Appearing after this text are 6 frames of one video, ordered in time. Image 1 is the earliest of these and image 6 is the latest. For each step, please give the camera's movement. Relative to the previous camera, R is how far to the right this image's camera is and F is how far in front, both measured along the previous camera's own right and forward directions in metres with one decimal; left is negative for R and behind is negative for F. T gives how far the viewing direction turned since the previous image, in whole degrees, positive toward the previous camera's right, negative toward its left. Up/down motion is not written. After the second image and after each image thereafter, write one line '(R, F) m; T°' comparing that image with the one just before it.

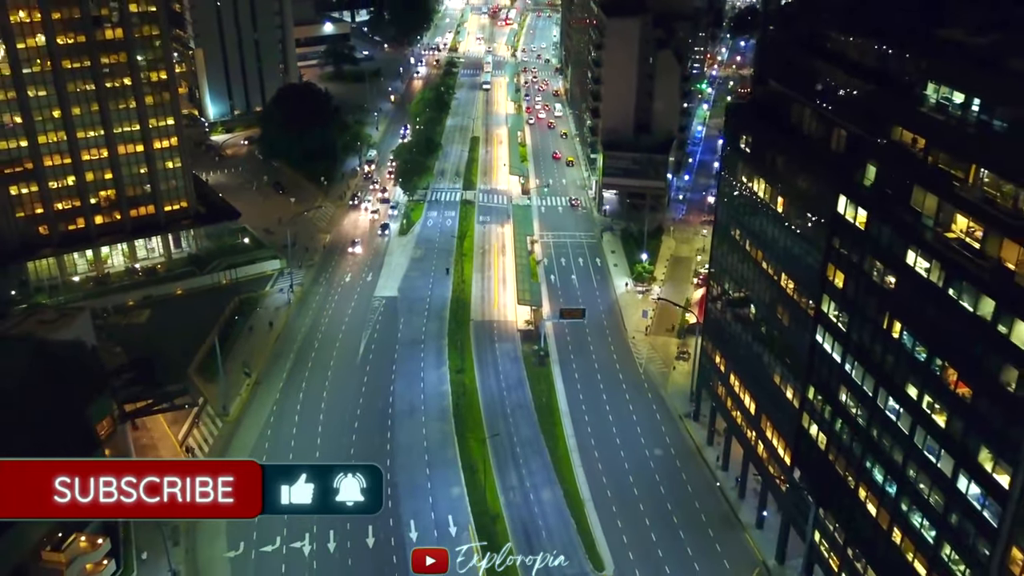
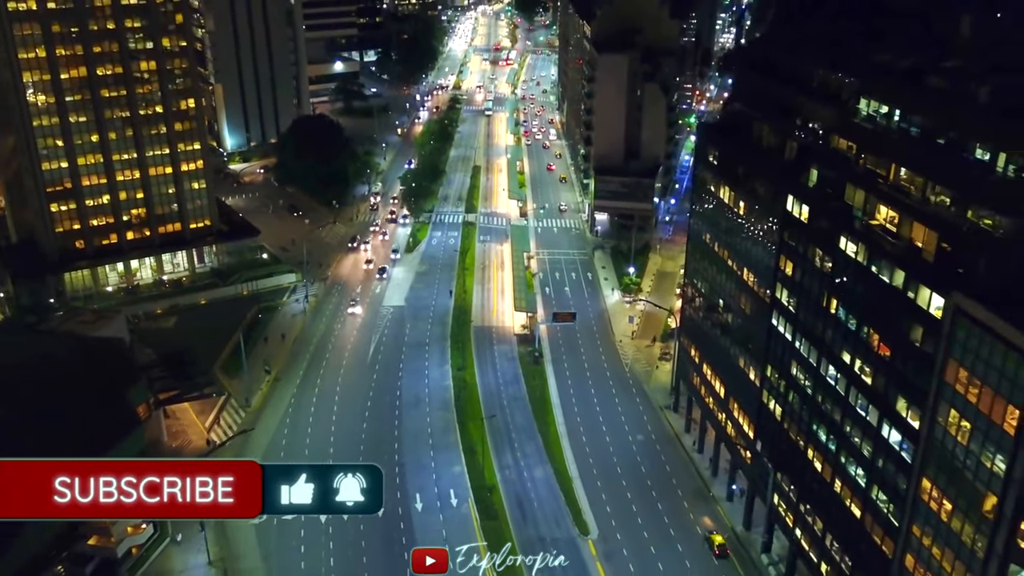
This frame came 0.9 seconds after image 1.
(+0.6, -8.4) m; 0°
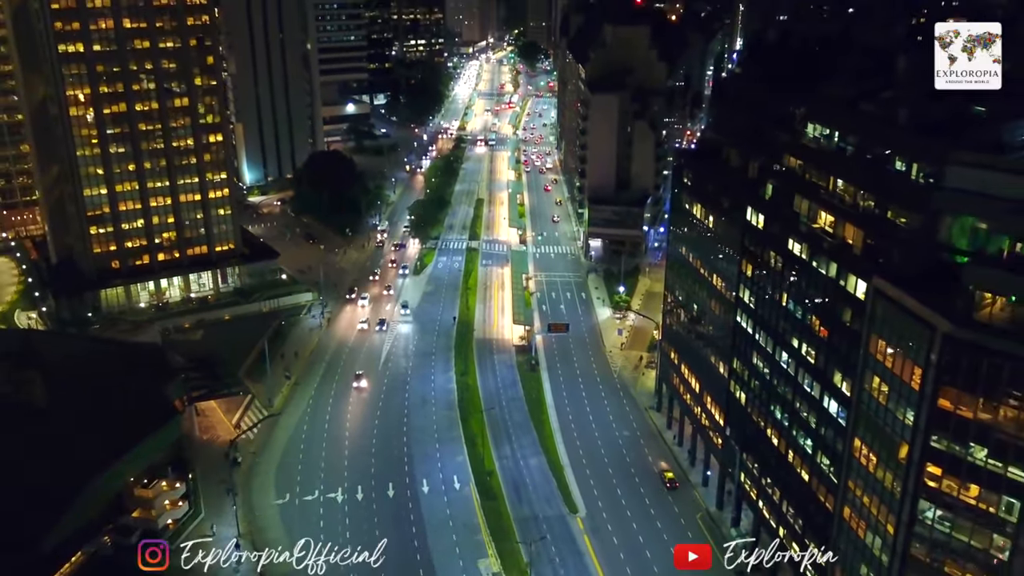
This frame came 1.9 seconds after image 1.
(+0.6, -9.4) m; 0°
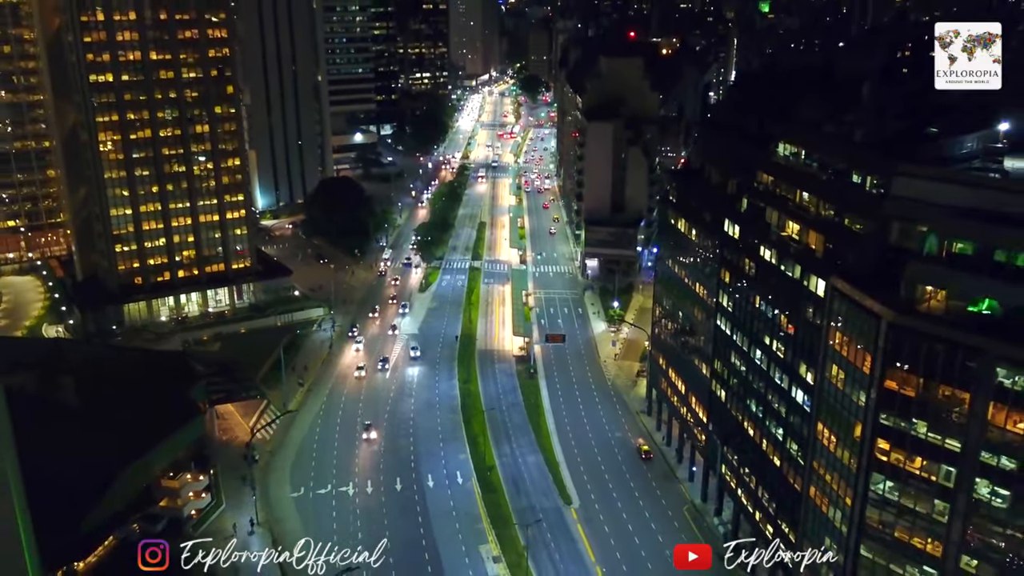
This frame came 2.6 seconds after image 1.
(+0.4, -6.9) m; 0°
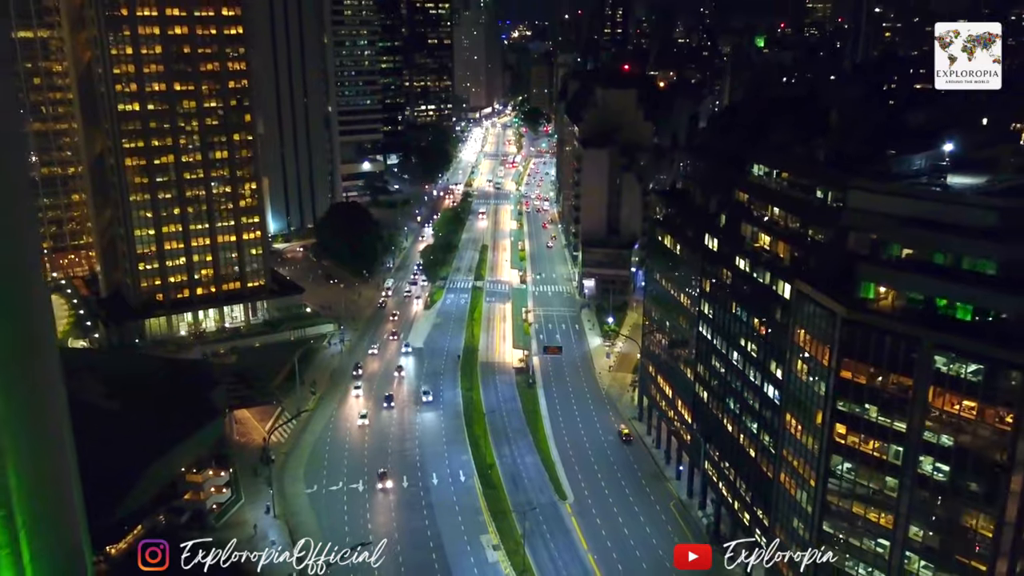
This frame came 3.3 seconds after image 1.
(+0.4, -7.2) m; 0°
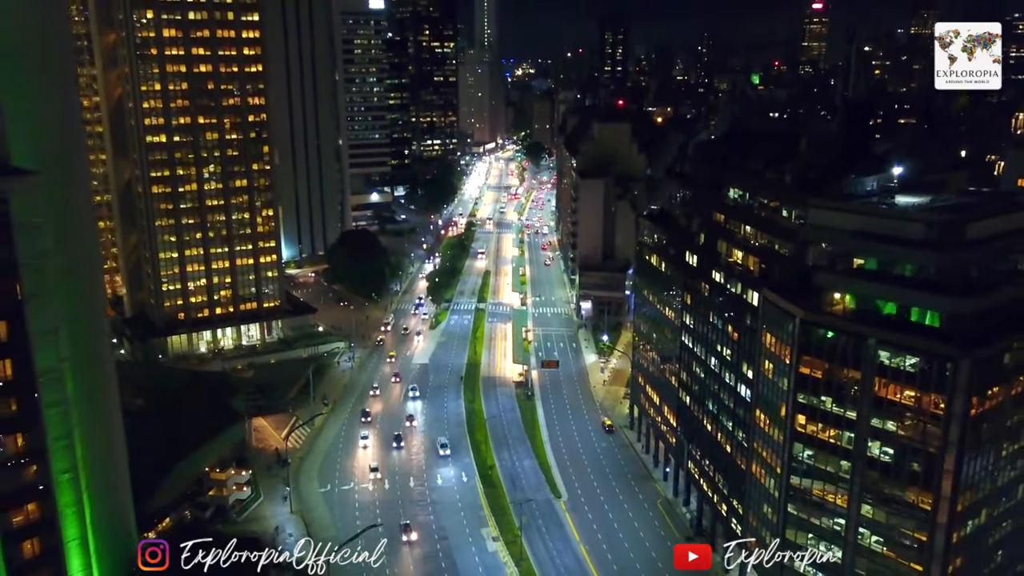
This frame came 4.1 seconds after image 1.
(+0.6, -8.4) m; 0°
